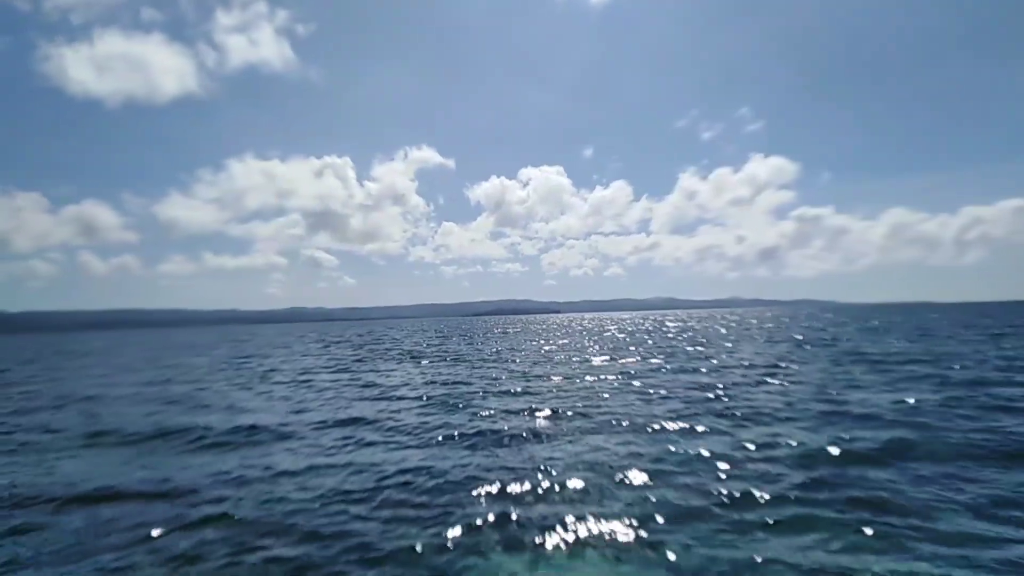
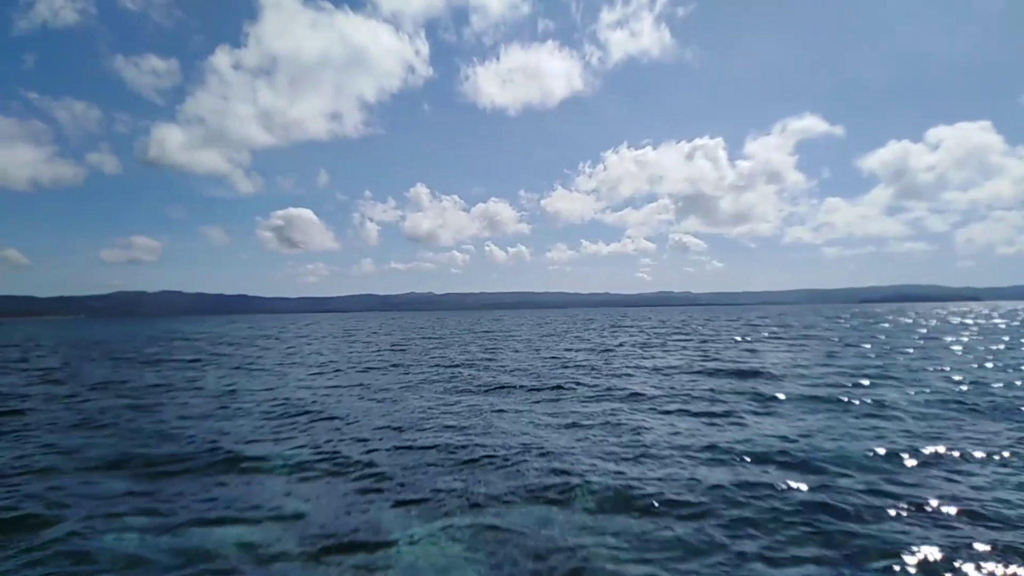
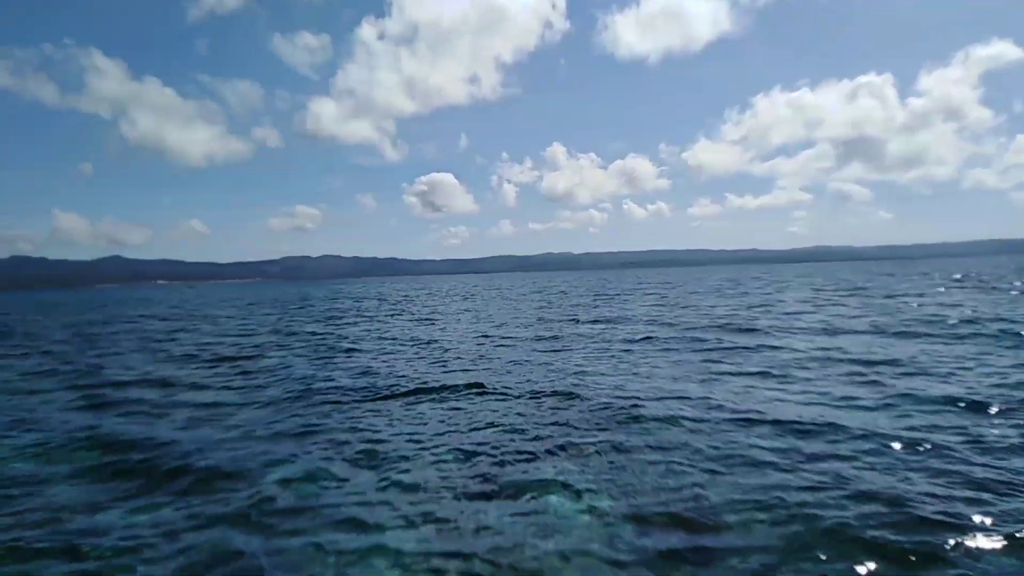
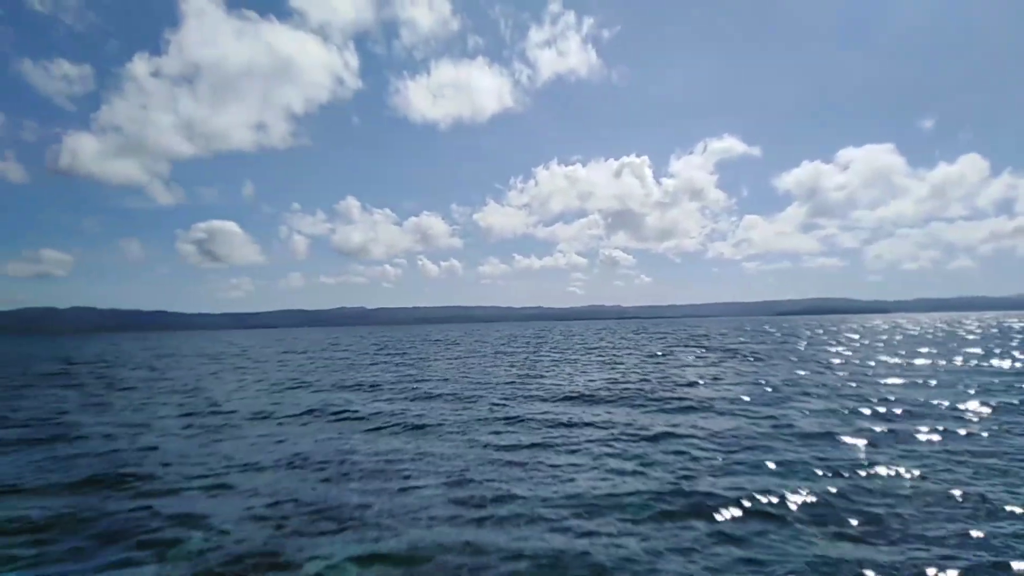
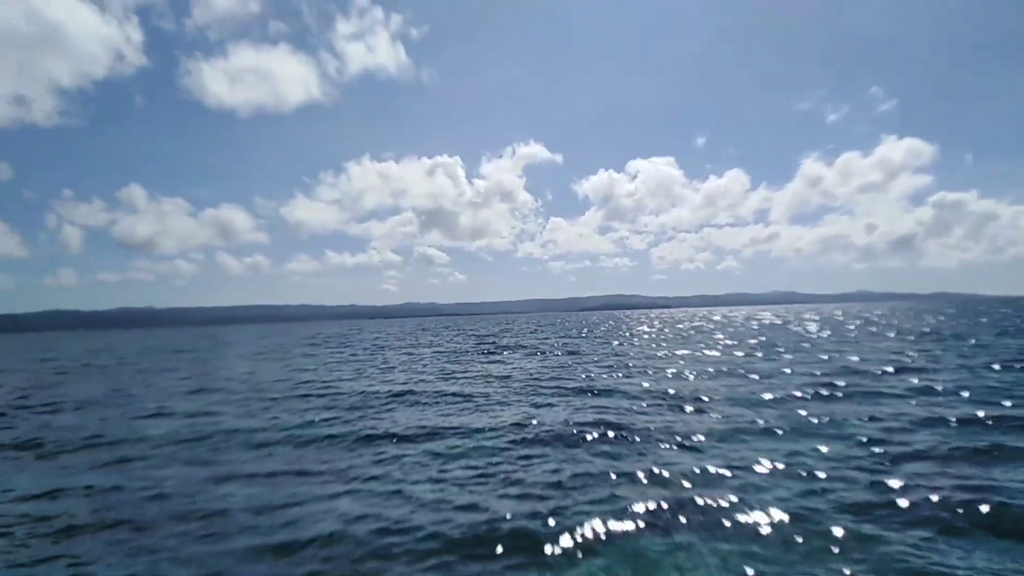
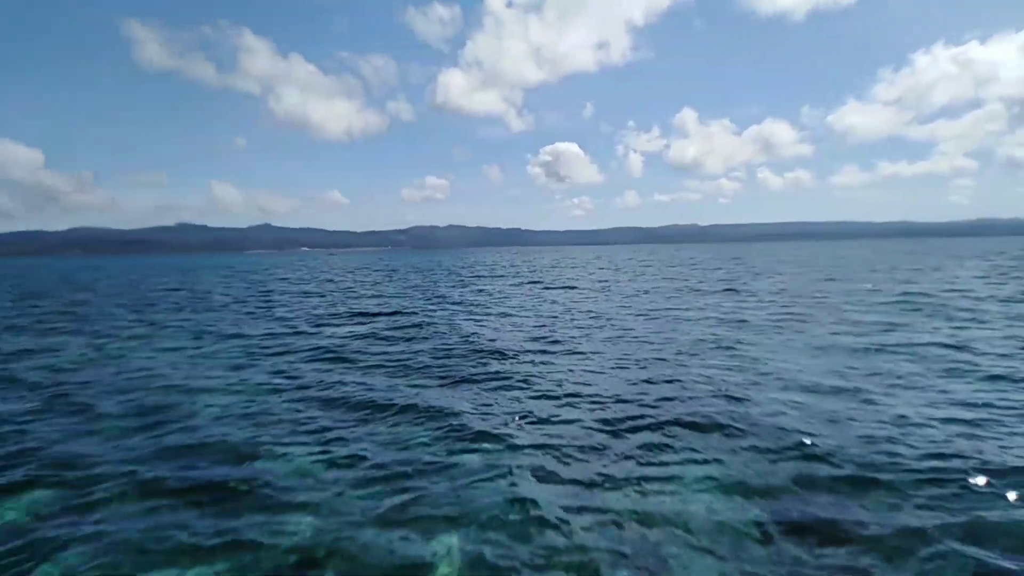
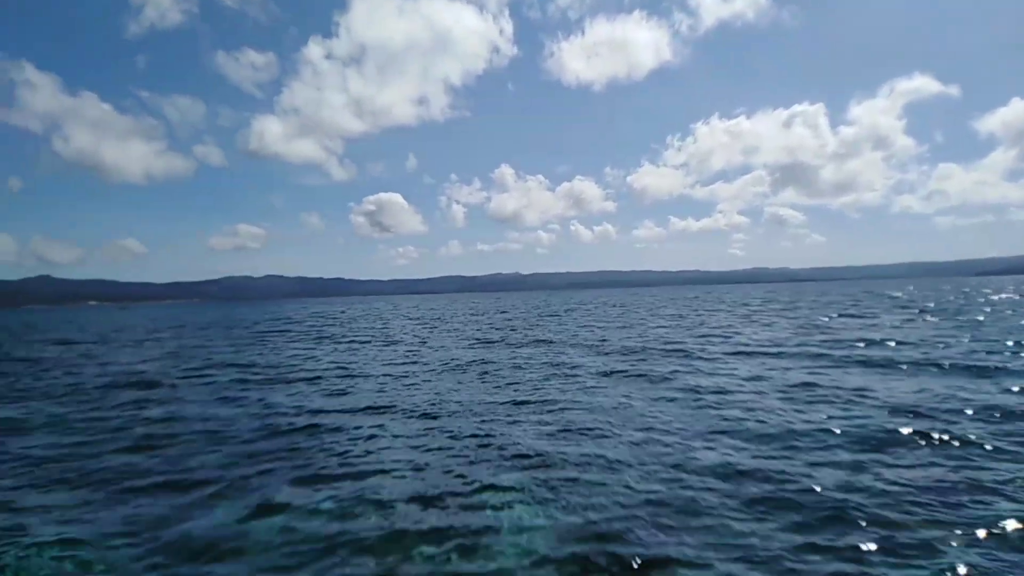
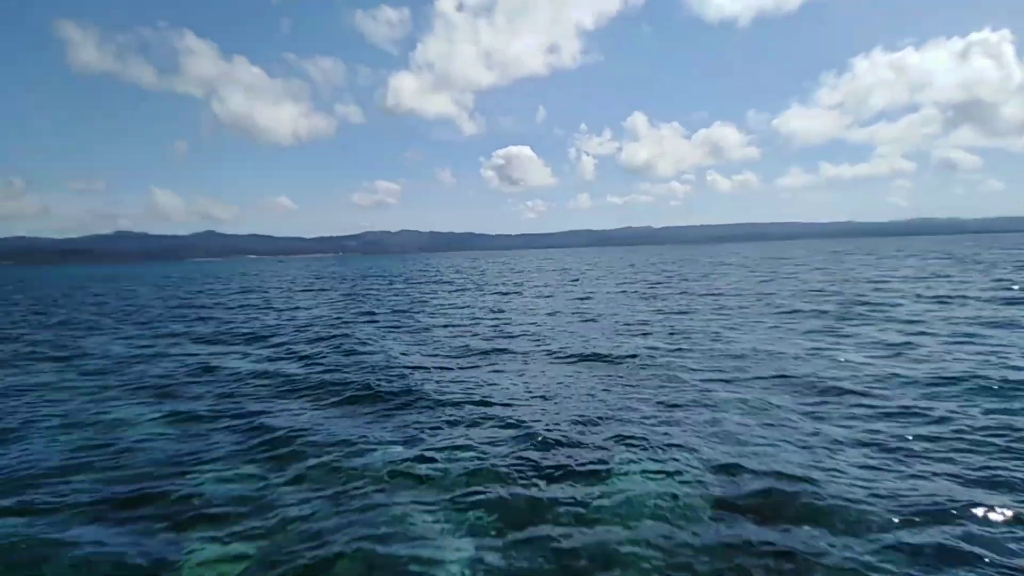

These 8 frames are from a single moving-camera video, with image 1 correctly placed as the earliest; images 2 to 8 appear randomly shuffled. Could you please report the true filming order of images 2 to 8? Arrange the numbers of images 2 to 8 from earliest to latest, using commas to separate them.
5, 4, 2, 7, 3, 8, 6
